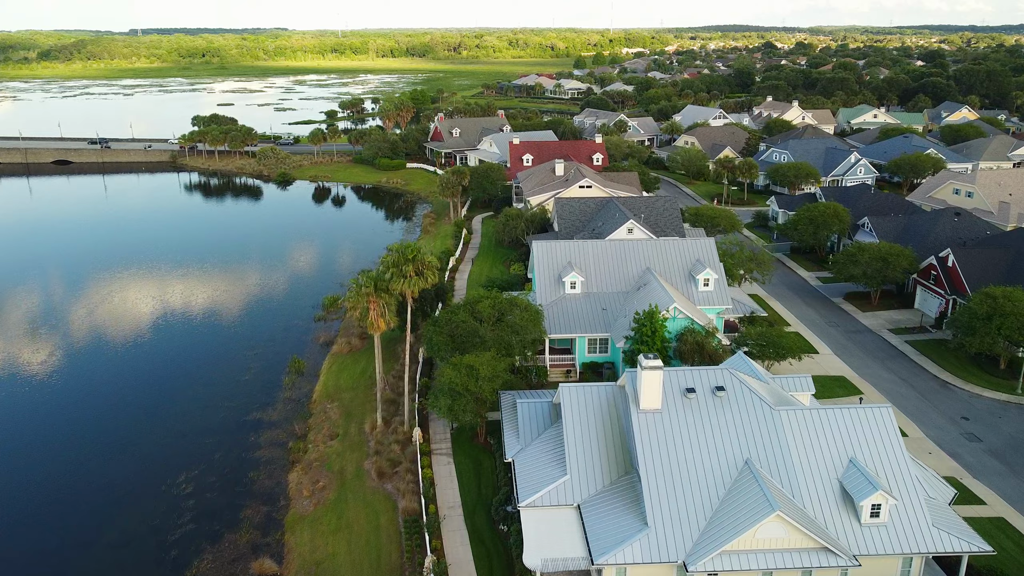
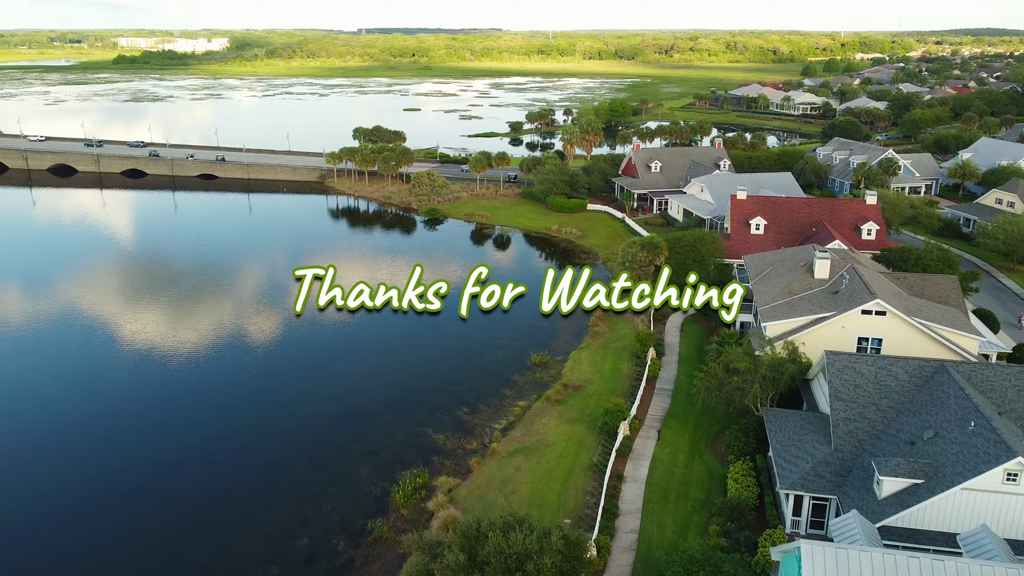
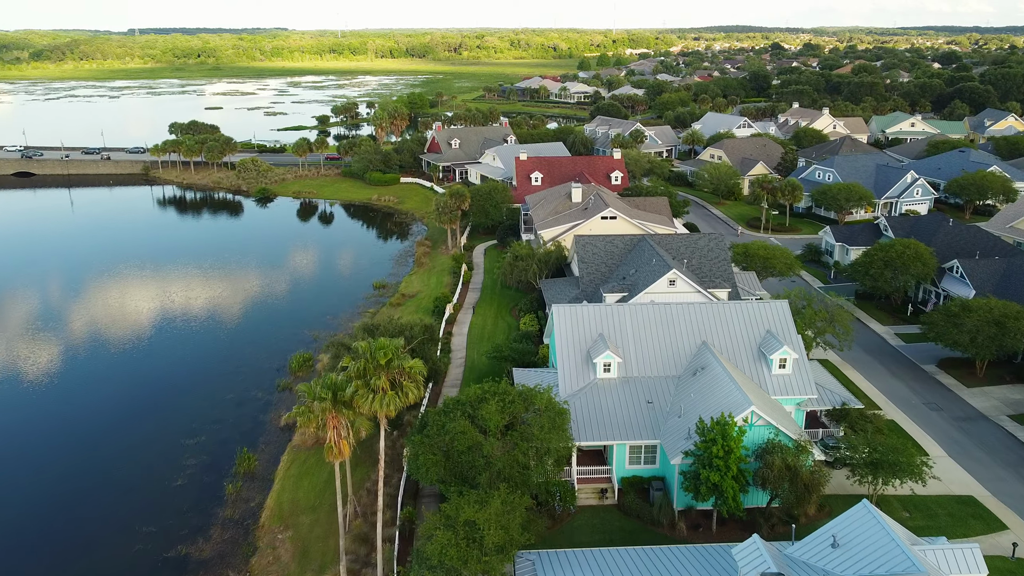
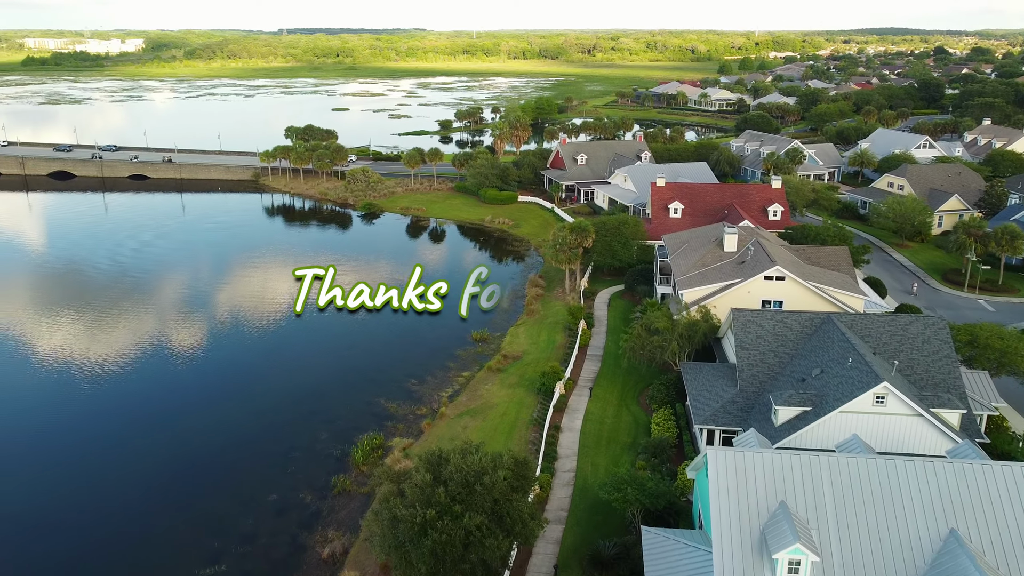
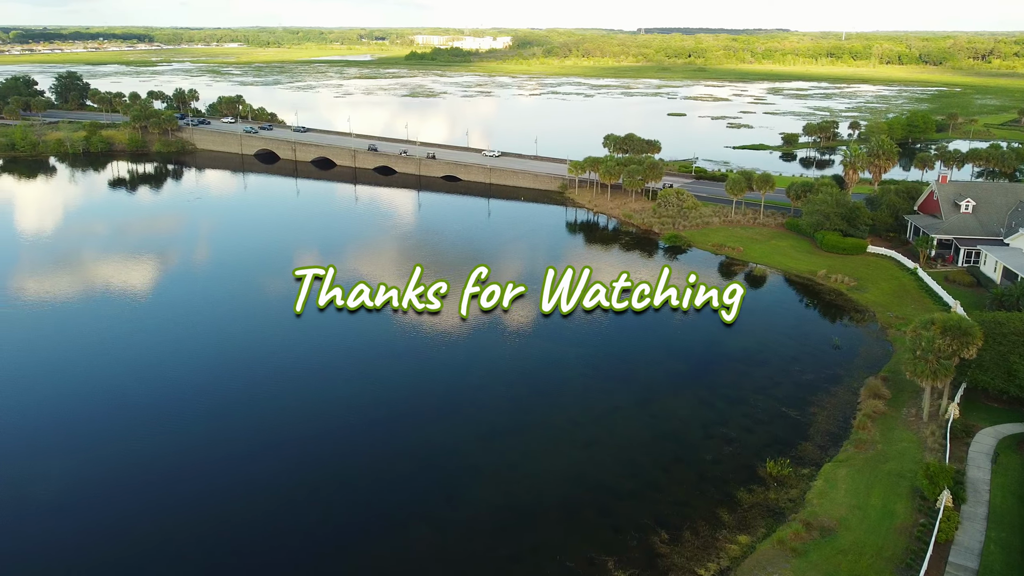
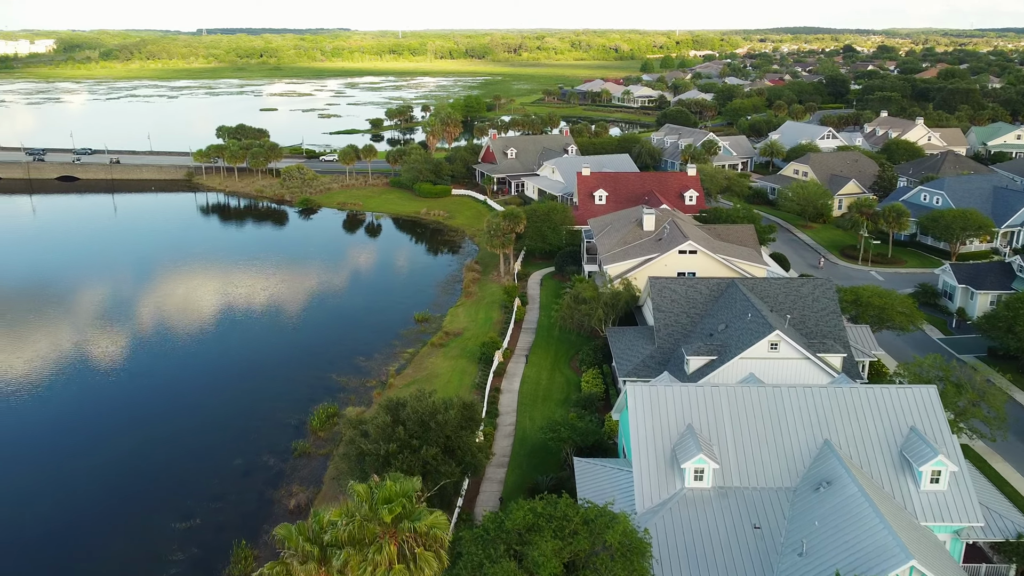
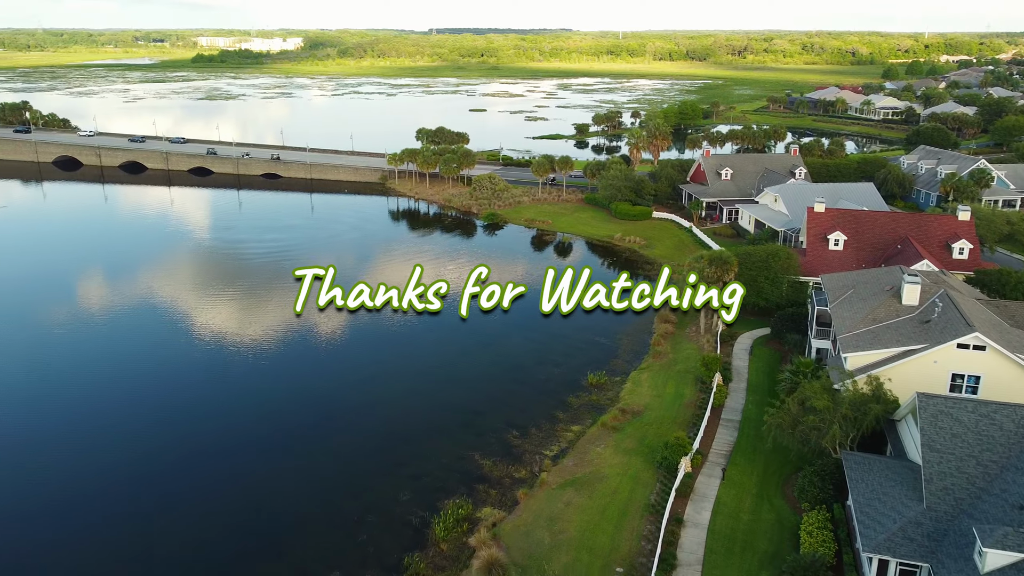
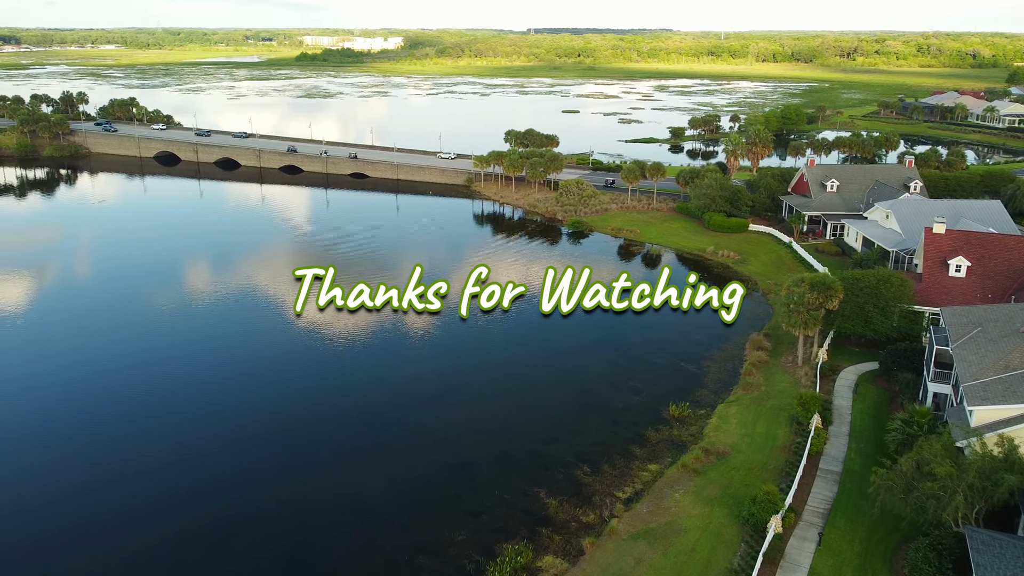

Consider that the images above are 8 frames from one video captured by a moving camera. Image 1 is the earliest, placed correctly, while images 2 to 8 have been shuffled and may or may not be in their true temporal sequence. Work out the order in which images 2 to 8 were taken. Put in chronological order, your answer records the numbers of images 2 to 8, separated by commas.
3, 6, 4, 2, 7, 8, 5
